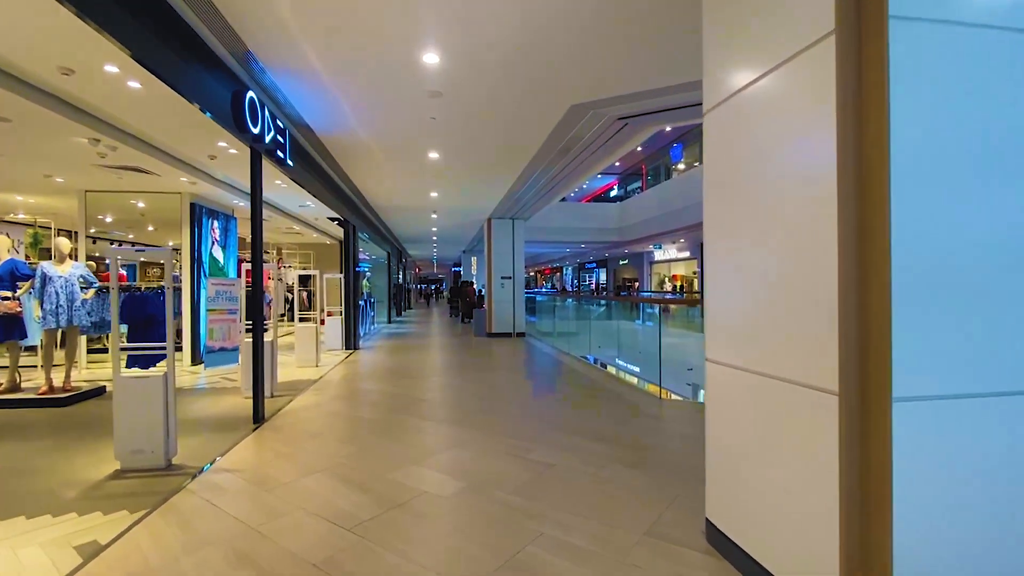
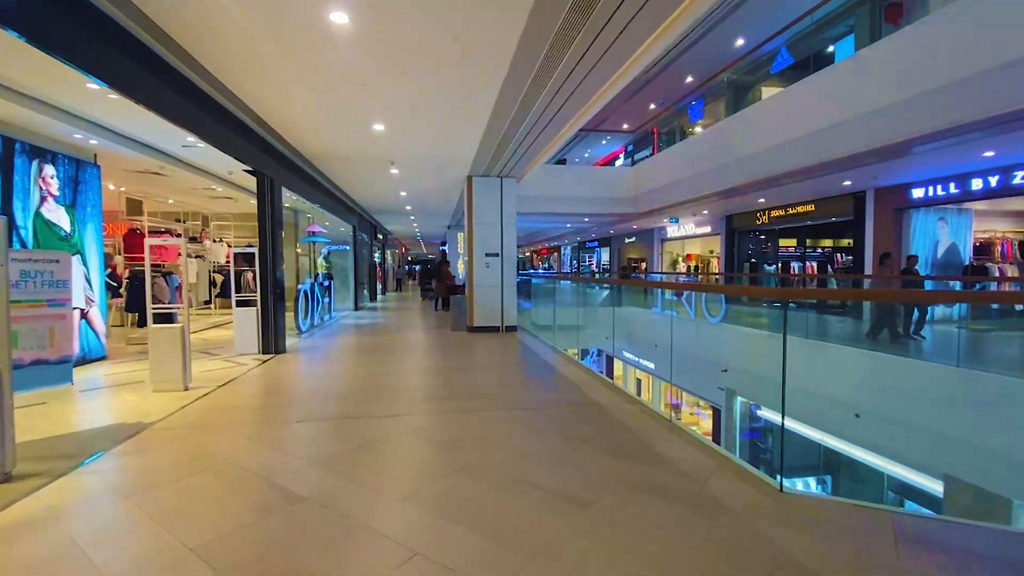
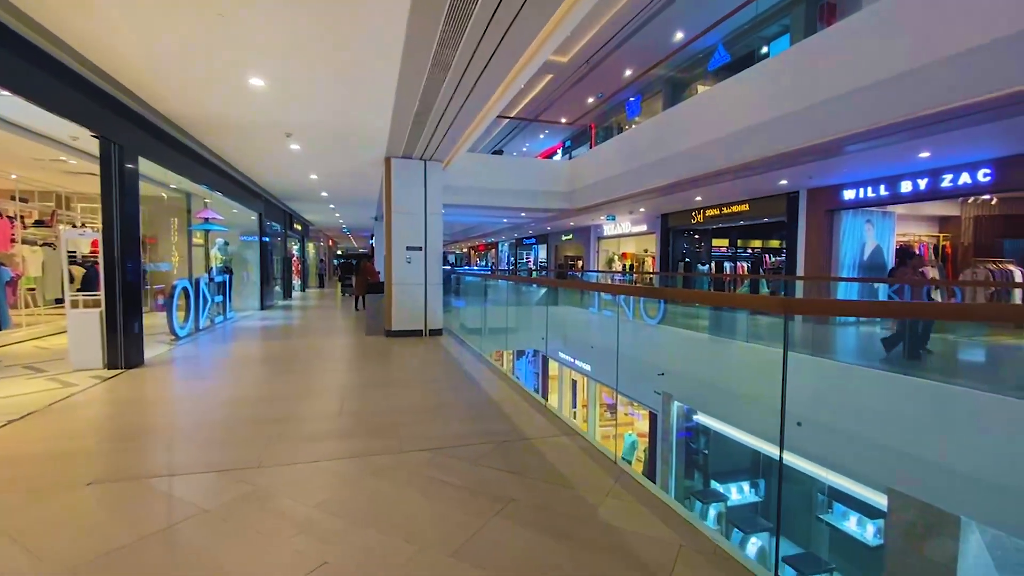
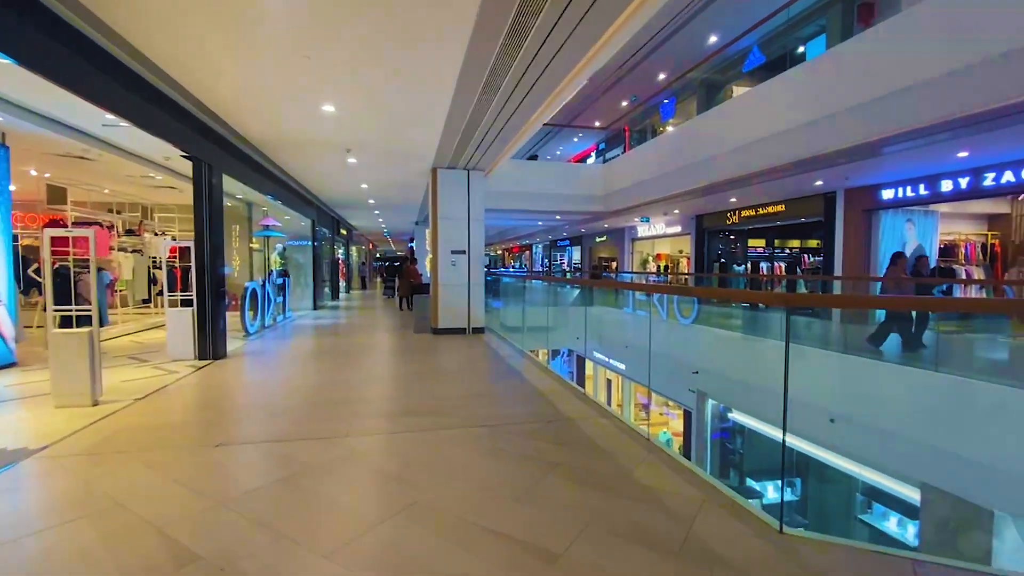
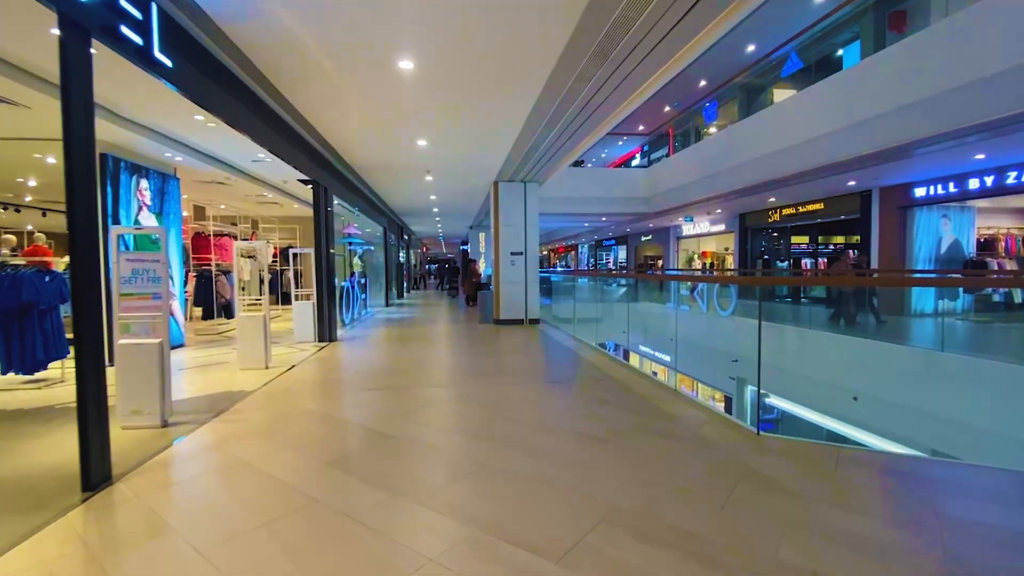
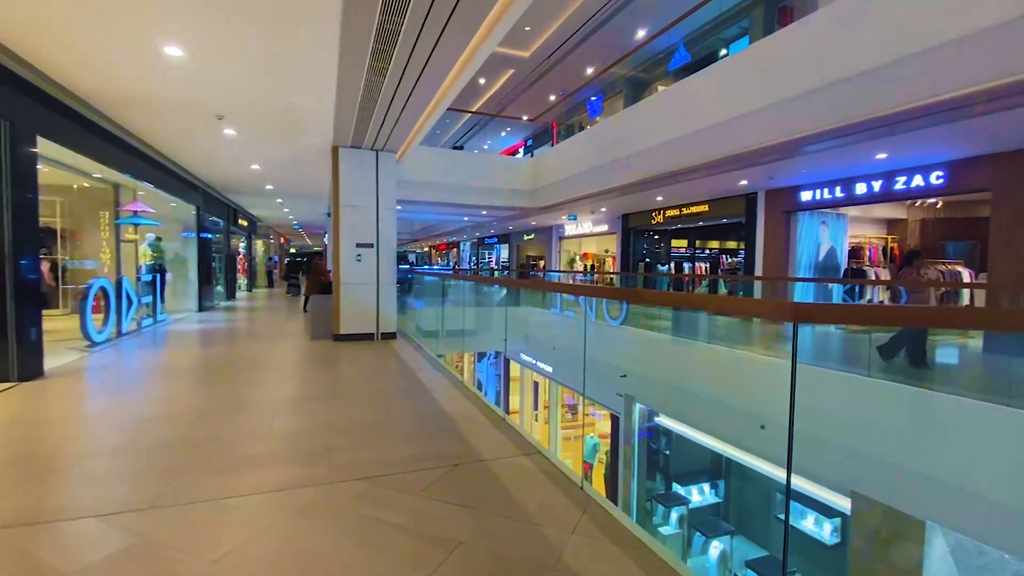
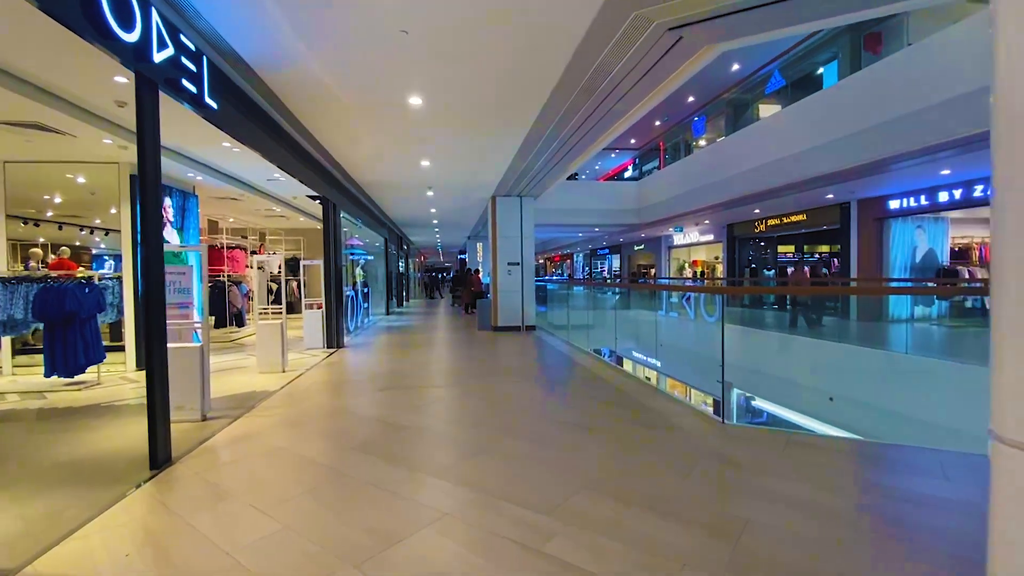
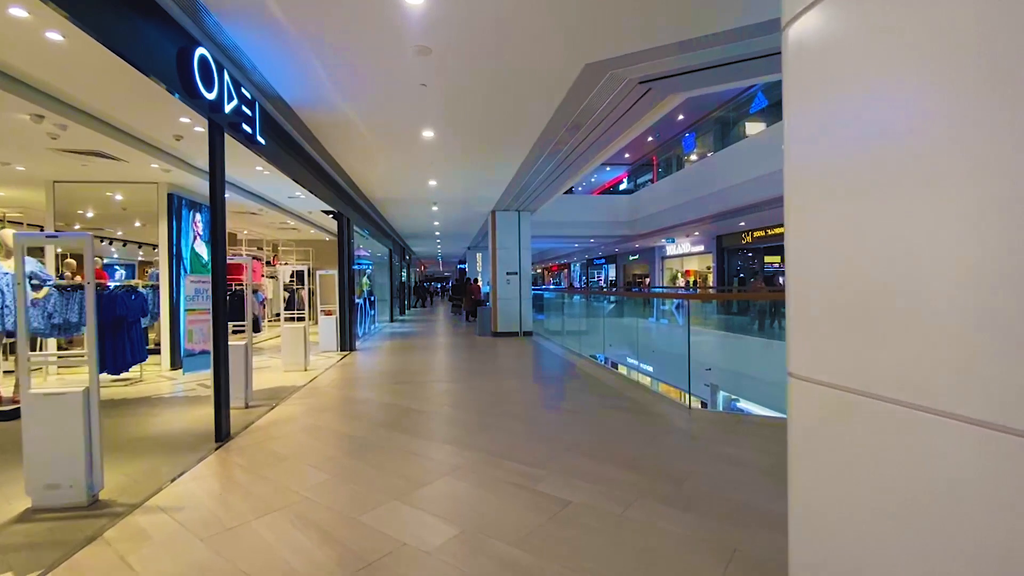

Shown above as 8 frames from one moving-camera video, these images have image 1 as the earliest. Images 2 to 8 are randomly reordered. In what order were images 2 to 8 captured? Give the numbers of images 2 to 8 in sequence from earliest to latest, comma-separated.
8, 7, 5, 2, 4, 3, 6
